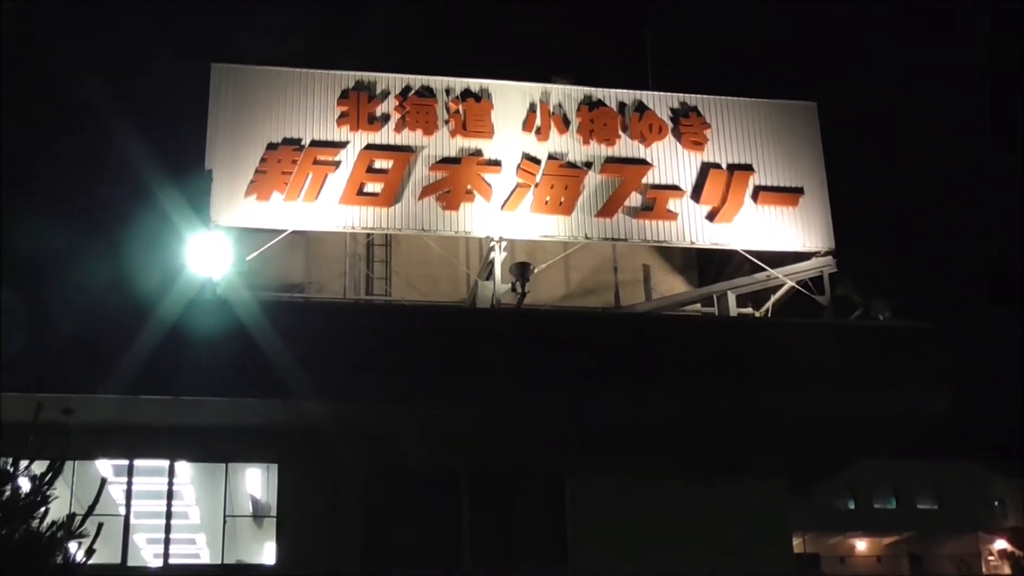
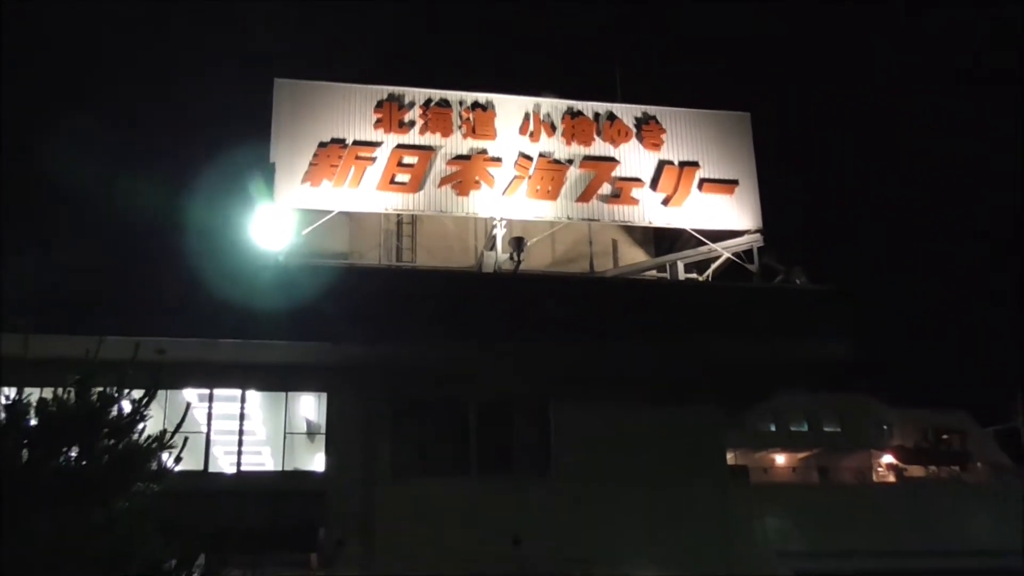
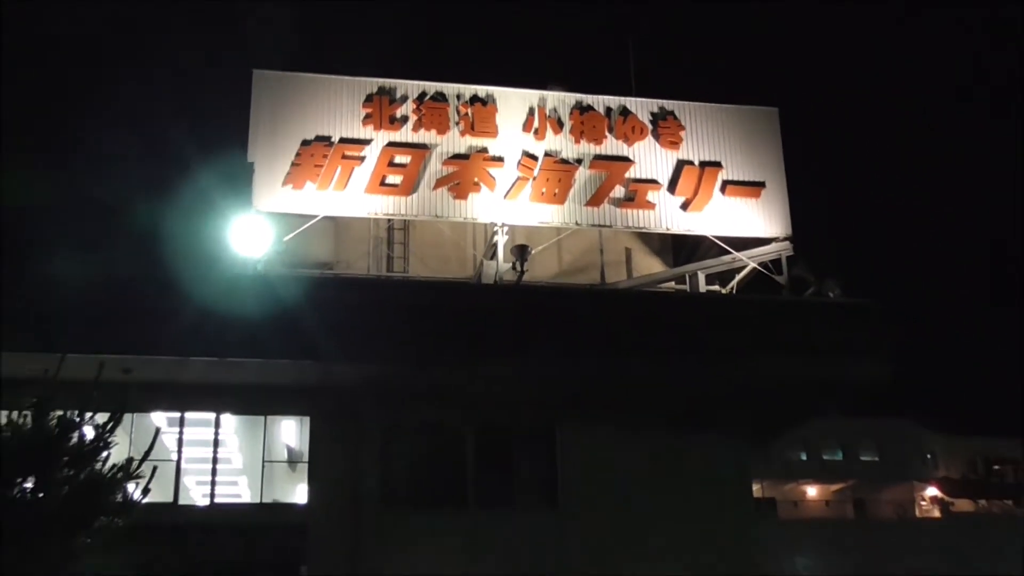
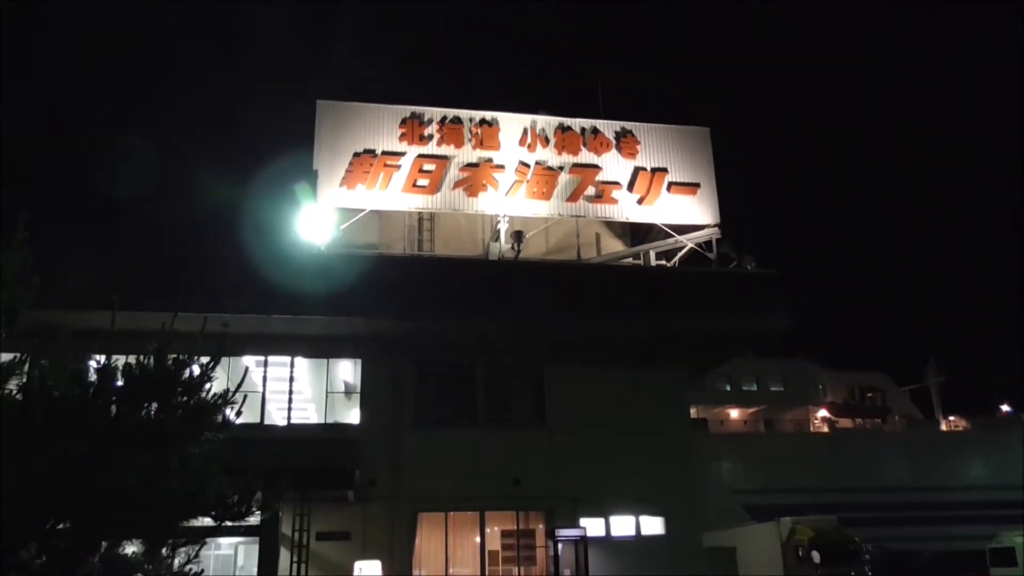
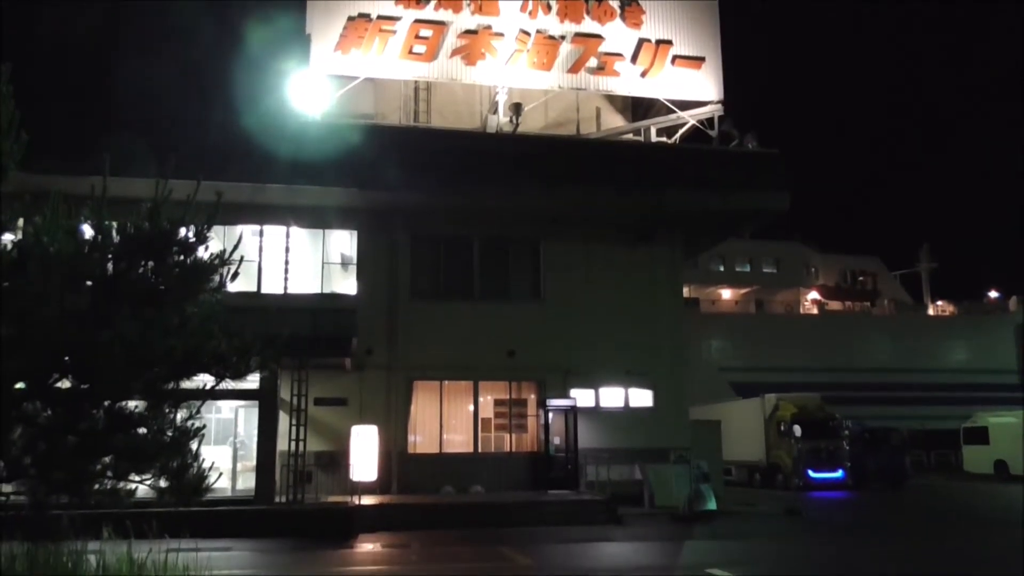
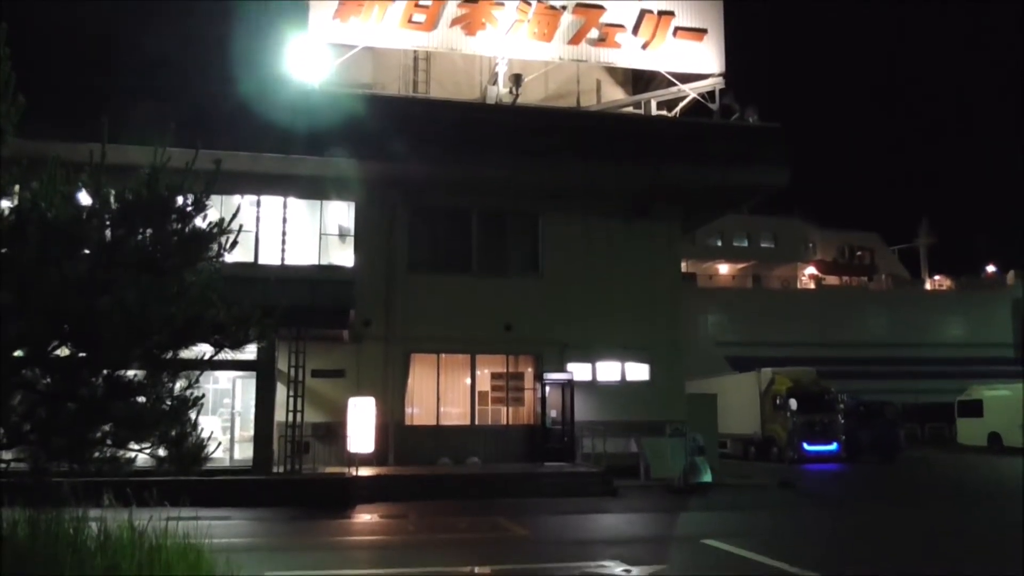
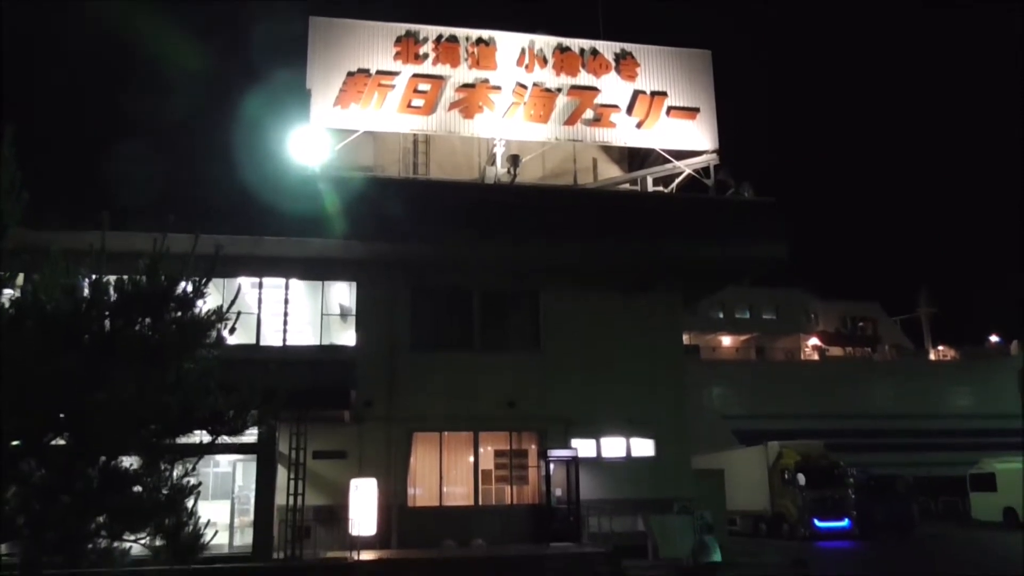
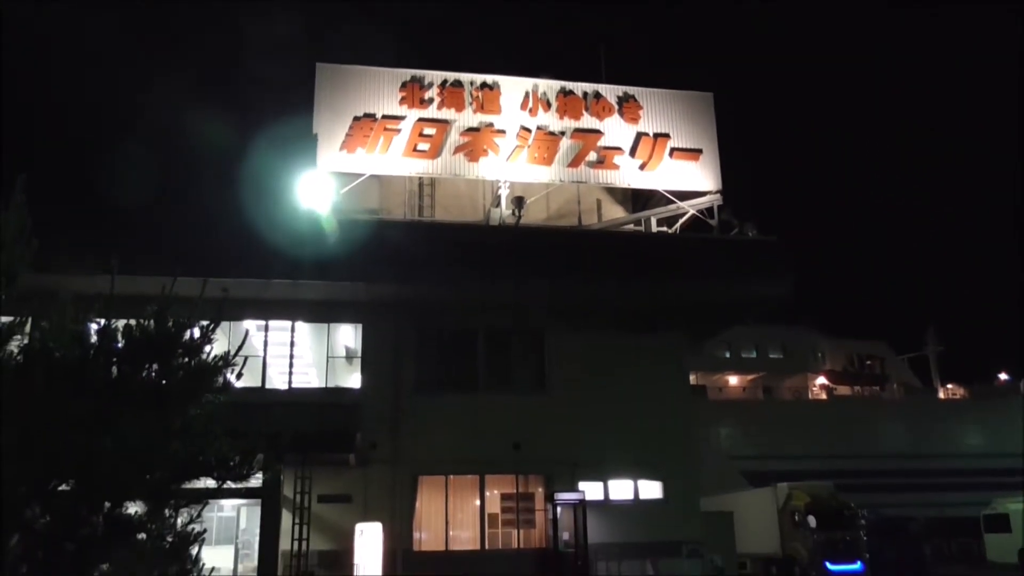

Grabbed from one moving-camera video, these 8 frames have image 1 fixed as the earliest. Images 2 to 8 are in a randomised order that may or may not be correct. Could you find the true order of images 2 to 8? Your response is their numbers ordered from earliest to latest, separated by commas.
3, 2, 4, 8, 7, 5, 6
